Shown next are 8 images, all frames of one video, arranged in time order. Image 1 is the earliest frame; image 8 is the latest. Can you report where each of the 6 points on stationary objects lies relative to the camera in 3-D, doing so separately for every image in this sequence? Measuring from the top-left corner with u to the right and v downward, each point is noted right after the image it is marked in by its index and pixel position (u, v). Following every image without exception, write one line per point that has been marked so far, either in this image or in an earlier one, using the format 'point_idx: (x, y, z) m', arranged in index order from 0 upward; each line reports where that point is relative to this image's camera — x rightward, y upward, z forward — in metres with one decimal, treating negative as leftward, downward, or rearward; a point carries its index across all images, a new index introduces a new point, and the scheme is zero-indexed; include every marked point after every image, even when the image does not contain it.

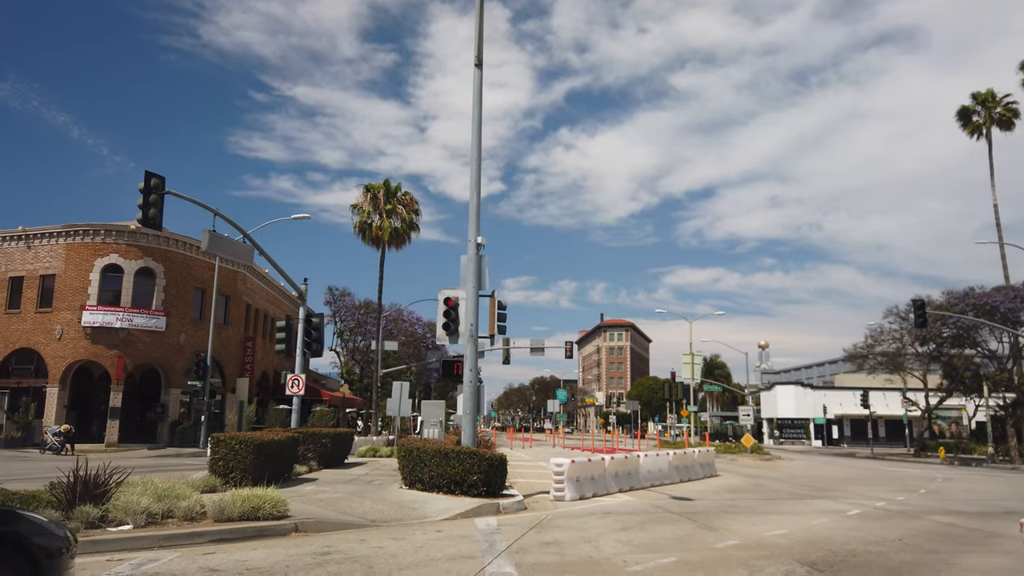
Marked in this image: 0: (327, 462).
0: (-4.7, -4.5, +19.4) m
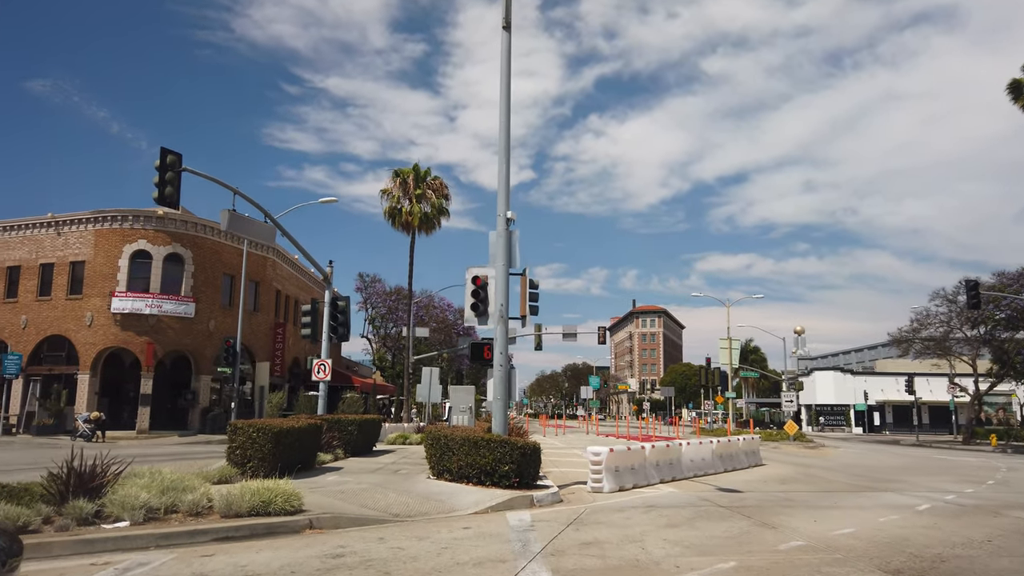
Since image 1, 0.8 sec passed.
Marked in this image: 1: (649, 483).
0: (-3.9, -4.0, +18.6) m
1: (+2.8, -3.9, +15.2) m
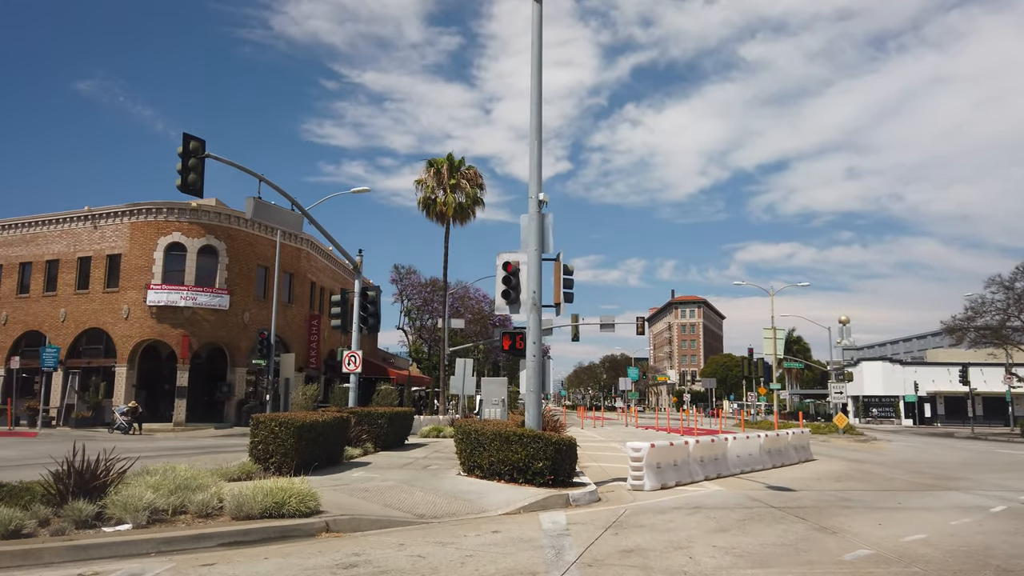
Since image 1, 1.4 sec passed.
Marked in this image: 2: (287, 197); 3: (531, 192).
0: (-3.0, -3.8, +18.1) m
1: (+3.4, -3.6, +14.3) m
2: (-5.1, +2.0, +17.1) m
3: (+0.4, +1.8, +14.2) m
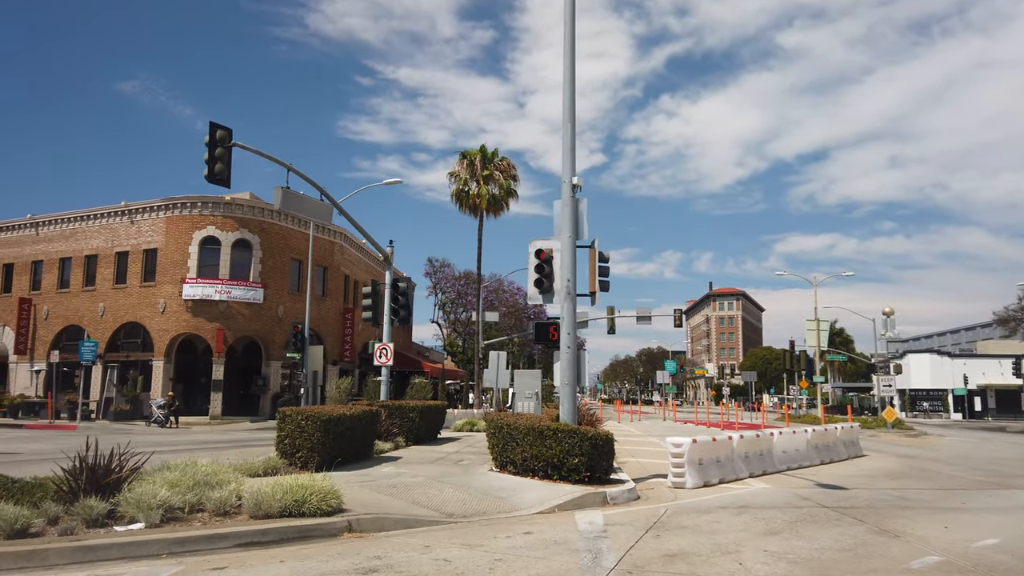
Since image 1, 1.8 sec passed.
0: (-2.2, -3.5, +17.6) m
1: (+4.1, -3.4, +13.6) m
2: (-4.3, +2.2, +16.7) m
3: (+0.9, +2.0, +13.6) m
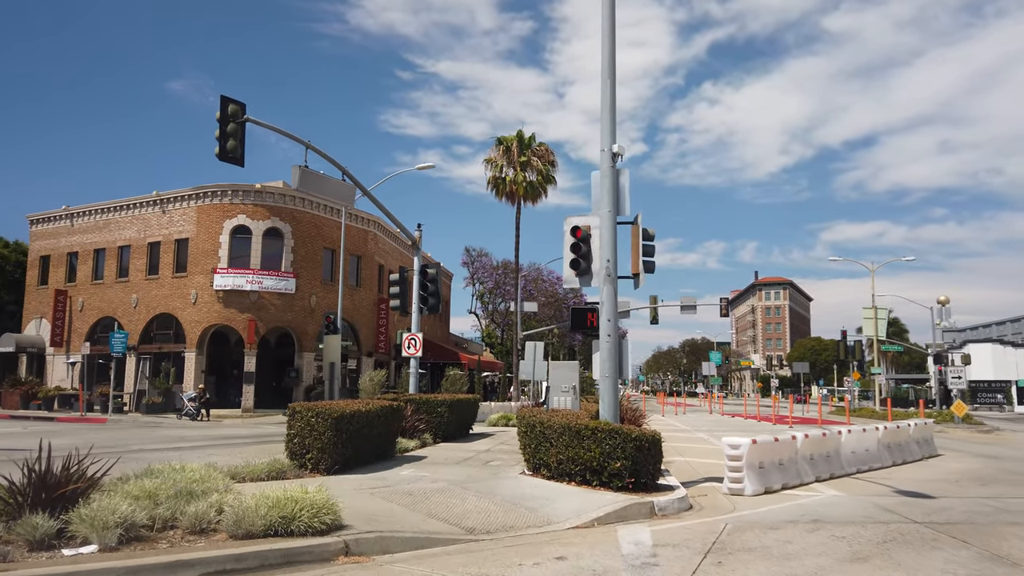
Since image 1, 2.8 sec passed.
0: (-1.4, -3.2, +16.4) m
1: (+4.6, -3.1, +12.0) m
2: (-3.6, +2.5, +15.5) m
3: (+1.5, +2.3, +12.1) m
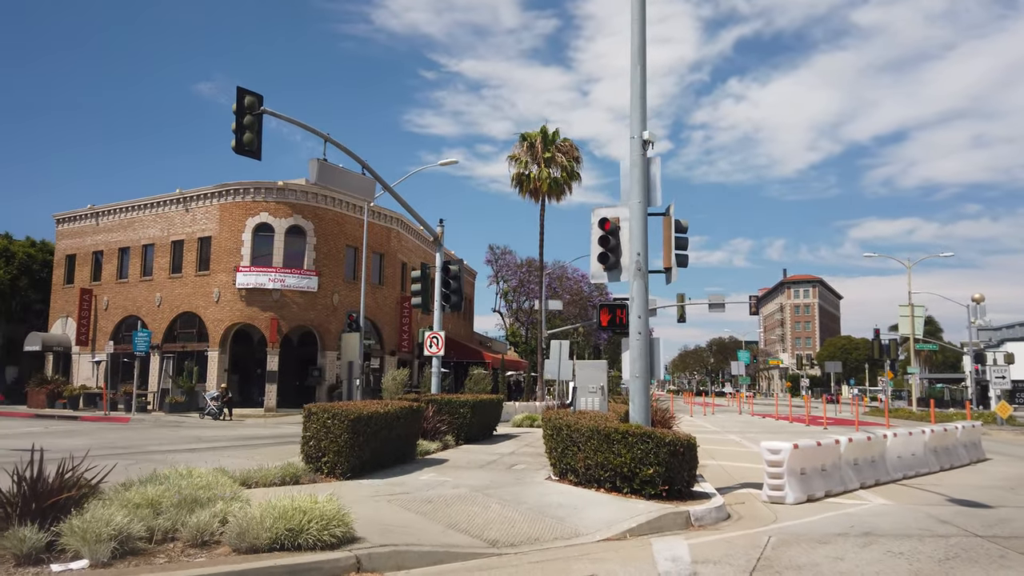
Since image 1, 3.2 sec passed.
0: (-0.9, -3.1, +15.9) m
1: (+5.0, -3.0, +11.3) m
2: (-3.2, +2.6, +15.1) m
3: (+1.8, +2.4, +11.5) m
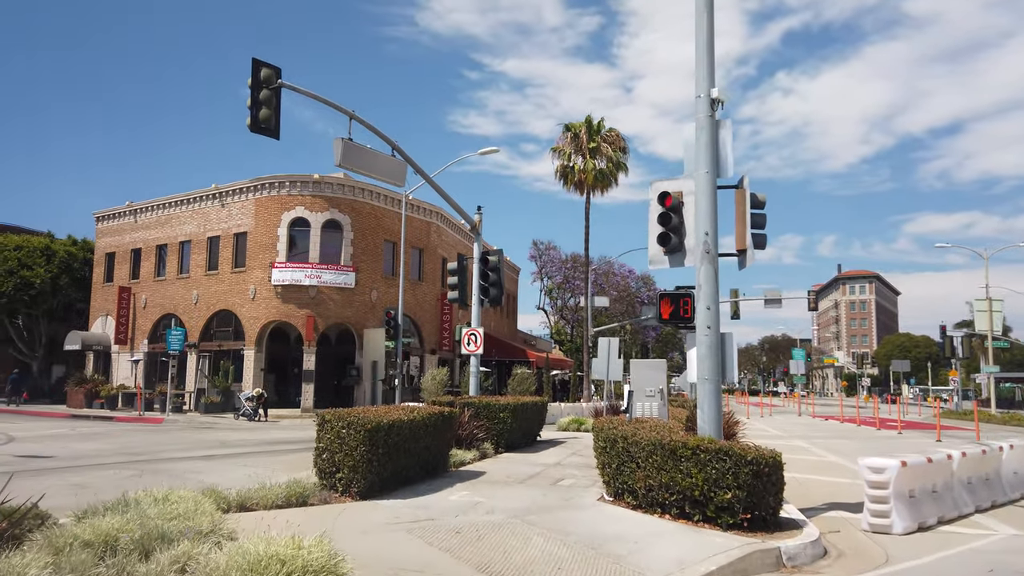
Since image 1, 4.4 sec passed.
0: (0.0, -3.0, +14.3) m
1: (+5.6, -2.8, +9.4) m
2: (-2.4, +2.8, +13.6) m
3: (+2.4, +2.6, +9.7) m
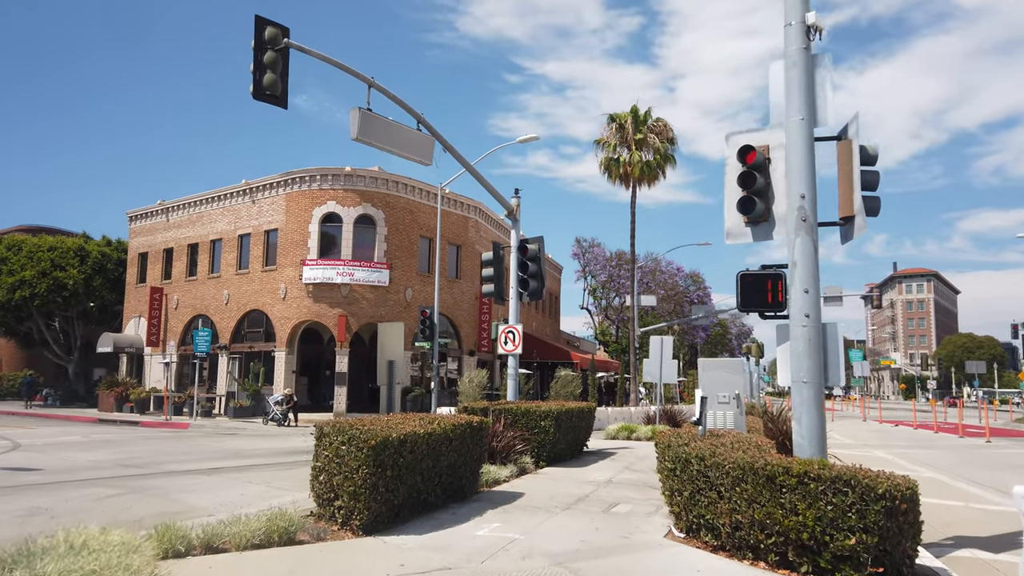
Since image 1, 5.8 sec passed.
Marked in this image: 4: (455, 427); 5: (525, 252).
0: (+0.7, -2.8, +12.4) m
1: (+6.0, -2.6, +7.2) m
2: (-1.7, +2.9, +11.9) m
3: (+2.8, +2.8, +7.7) m
4: (-0.6, -1.5, +8.4) m
5: (+0.3, +0.8, +16.4) m
